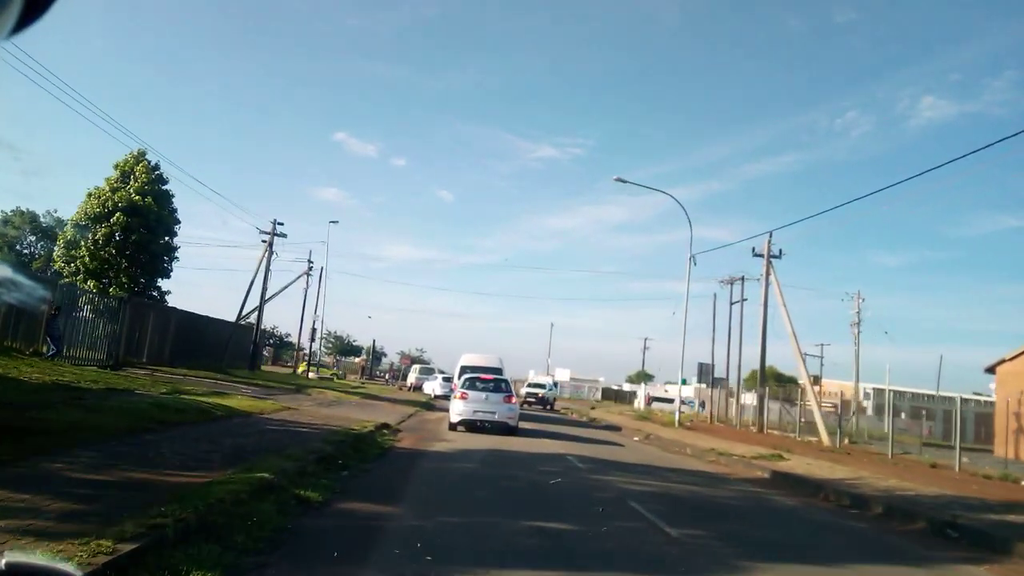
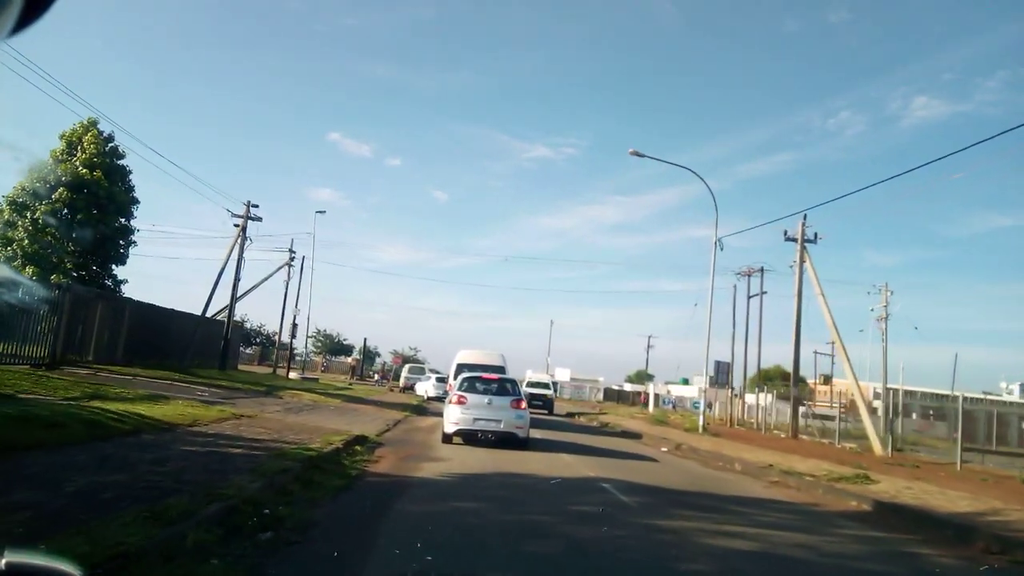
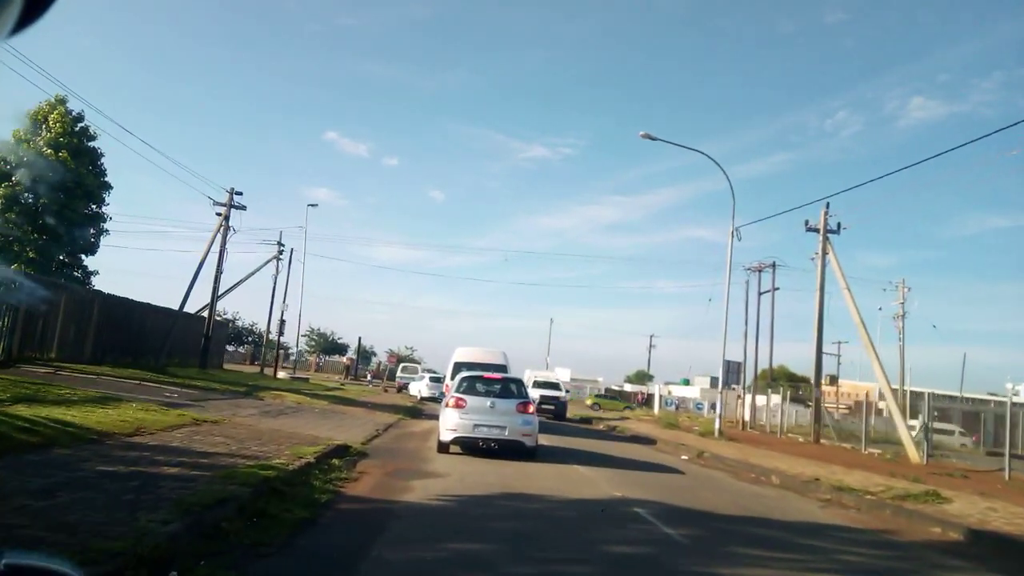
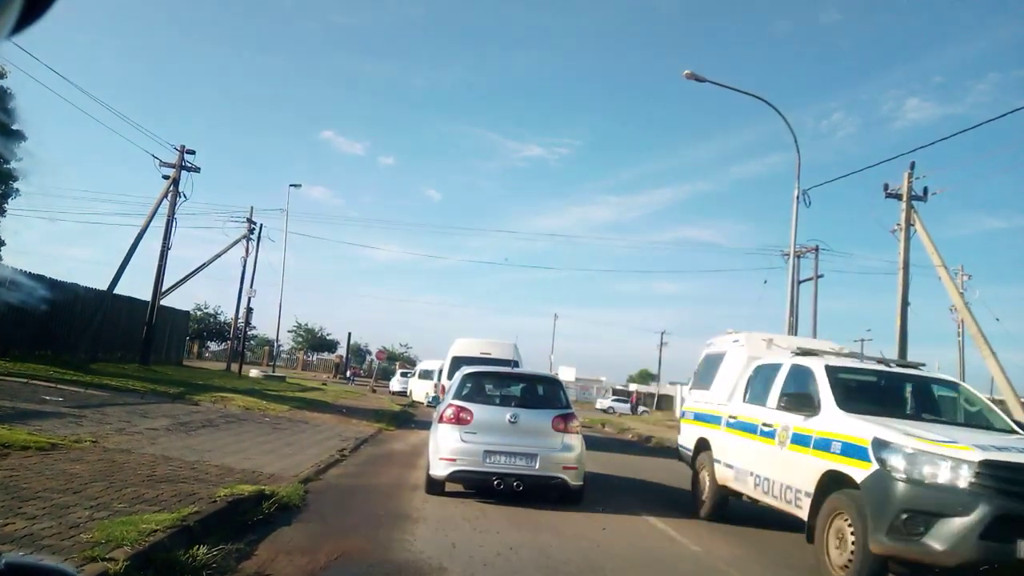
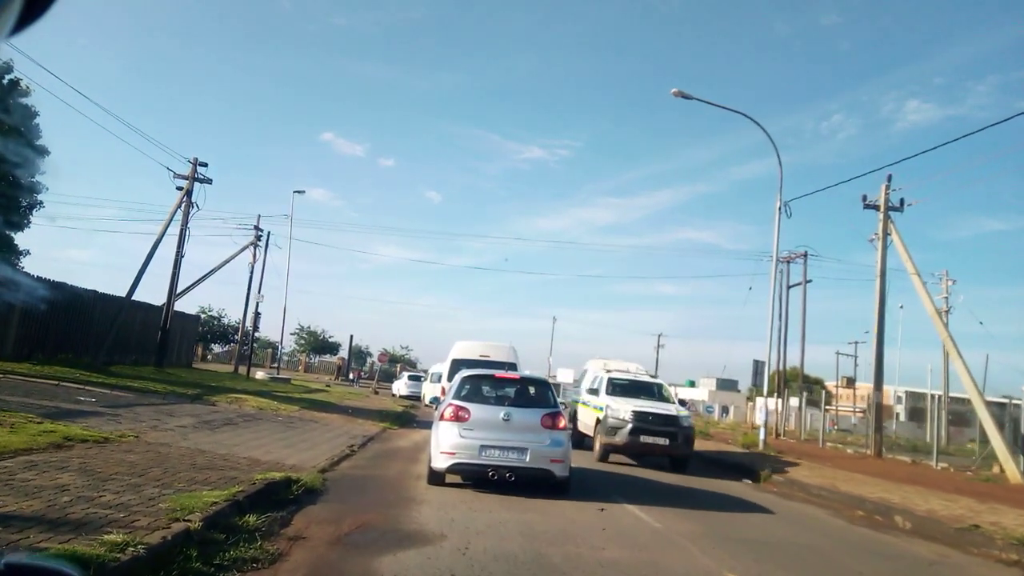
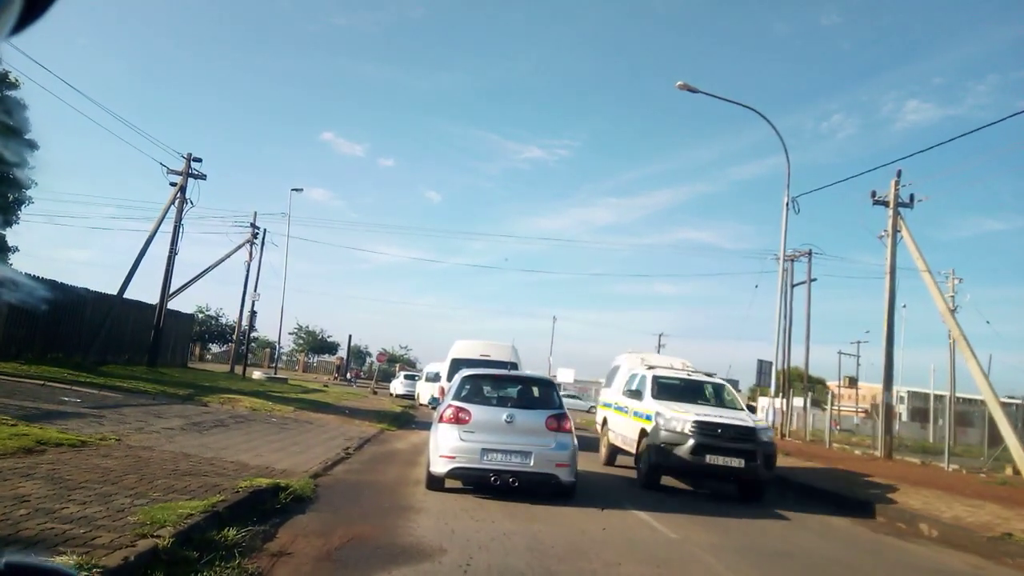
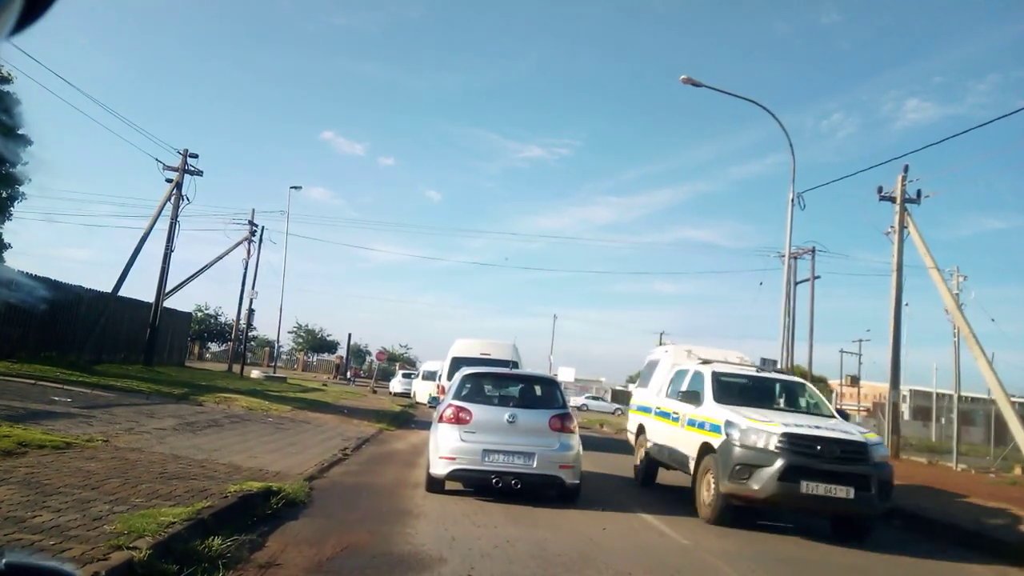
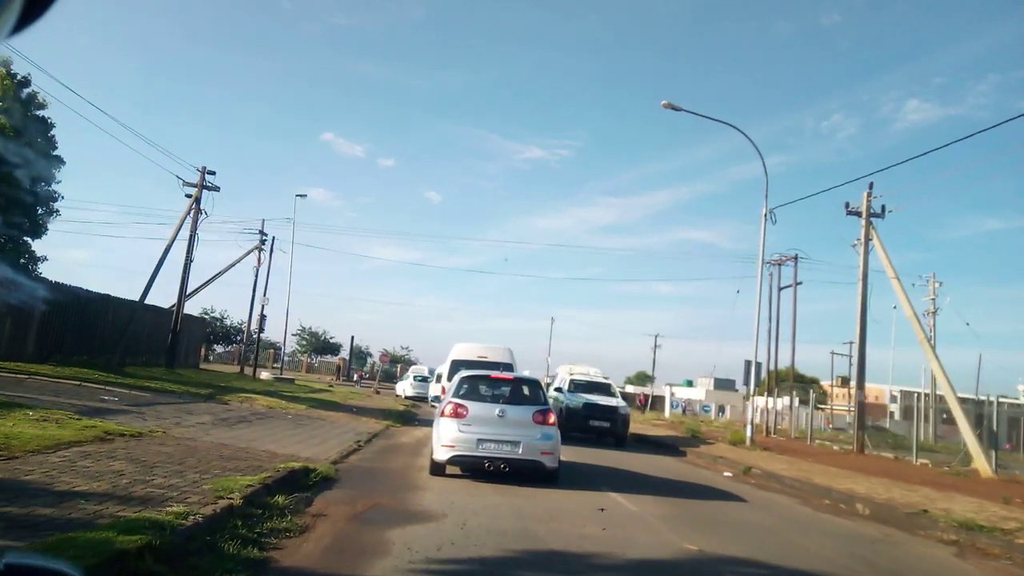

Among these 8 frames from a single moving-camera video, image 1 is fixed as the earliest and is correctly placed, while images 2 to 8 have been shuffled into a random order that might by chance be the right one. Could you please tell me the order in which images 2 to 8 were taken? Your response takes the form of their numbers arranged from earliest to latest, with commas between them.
2, 3, 8, 5, 6, 7, 4
